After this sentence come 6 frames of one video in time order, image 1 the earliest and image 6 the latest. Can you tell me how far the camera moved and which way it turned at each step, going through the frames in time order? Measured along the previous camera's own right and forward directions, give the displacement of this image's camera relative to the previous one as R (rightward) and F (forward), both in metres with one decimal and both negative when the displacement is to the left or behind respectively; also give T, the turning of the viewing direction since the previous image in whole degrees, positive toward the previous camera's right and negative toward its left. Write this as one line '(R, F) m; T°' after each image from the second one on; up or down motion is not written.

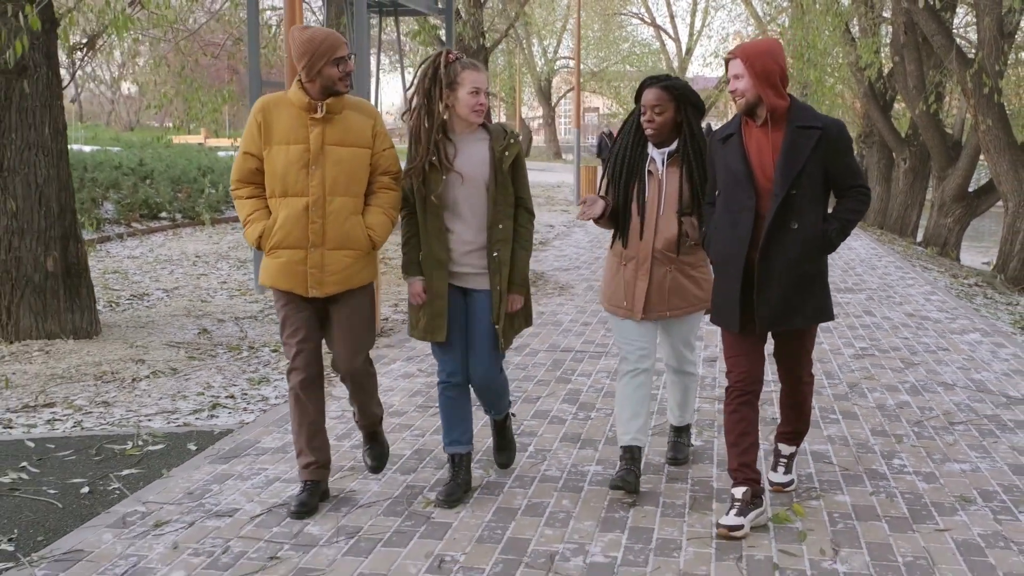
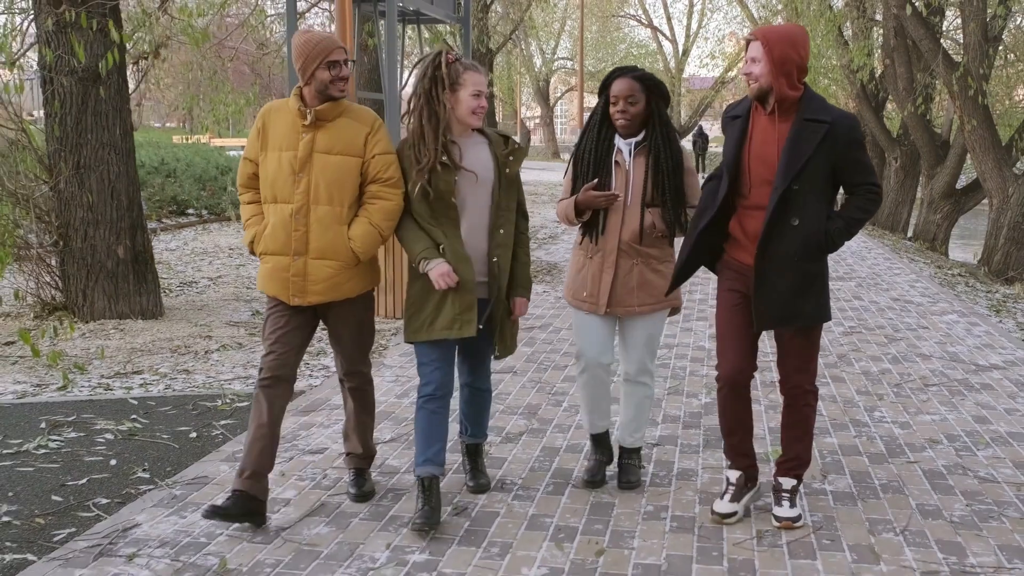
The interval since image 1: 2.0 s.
(-0.2, -0.7) m; 0°
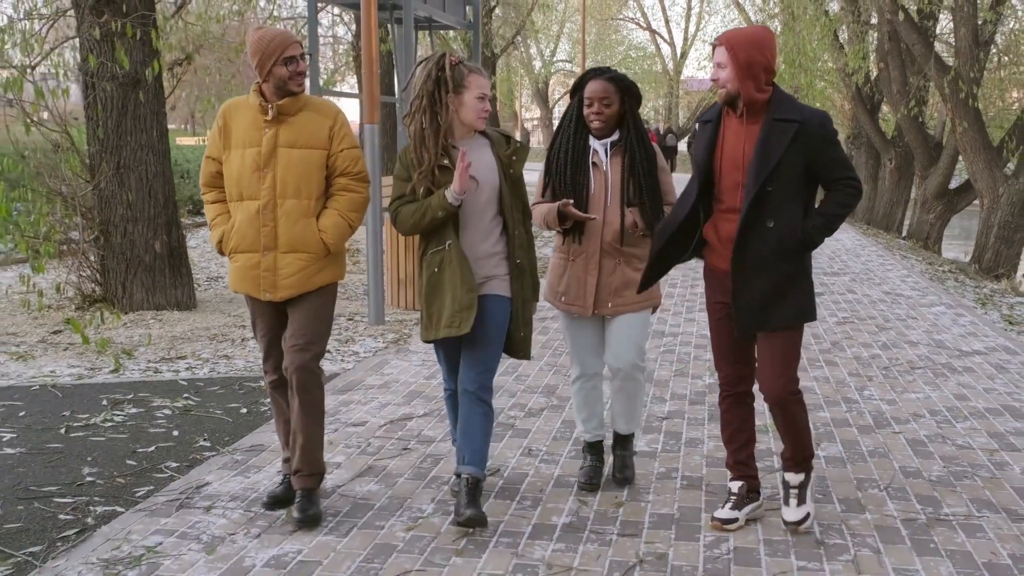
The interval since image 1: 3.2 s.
(-0.1, -0.5) m; 0°
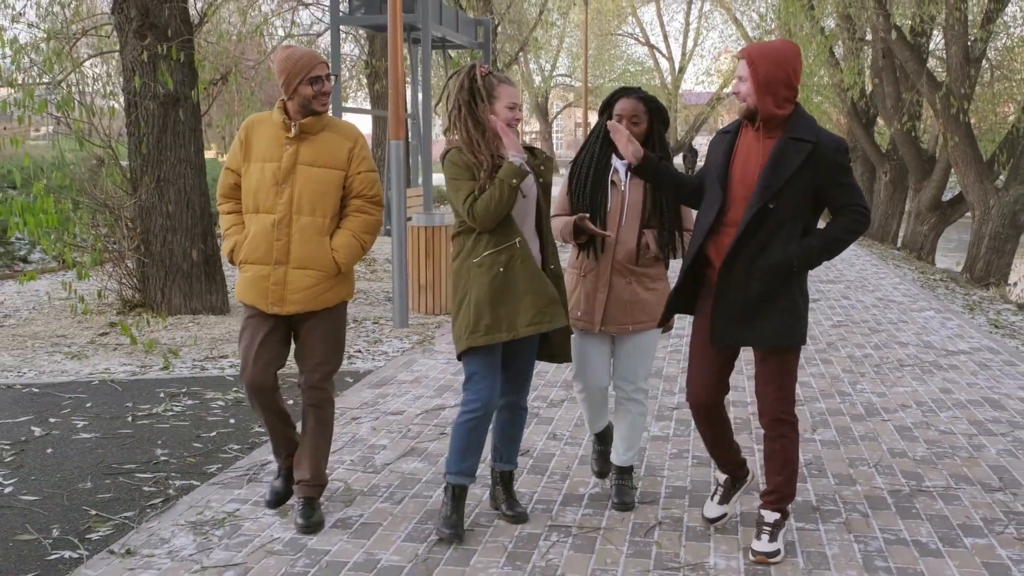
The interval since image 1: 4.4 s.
(-0.2, -0.5) m; 0°
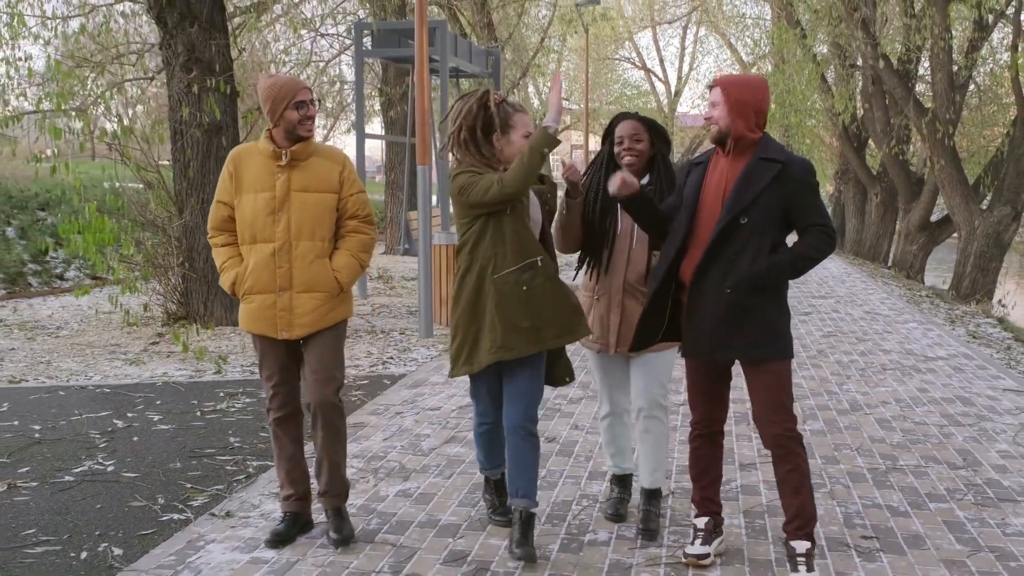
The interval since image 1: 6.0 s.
(-0.2, -0.7) m; 0°
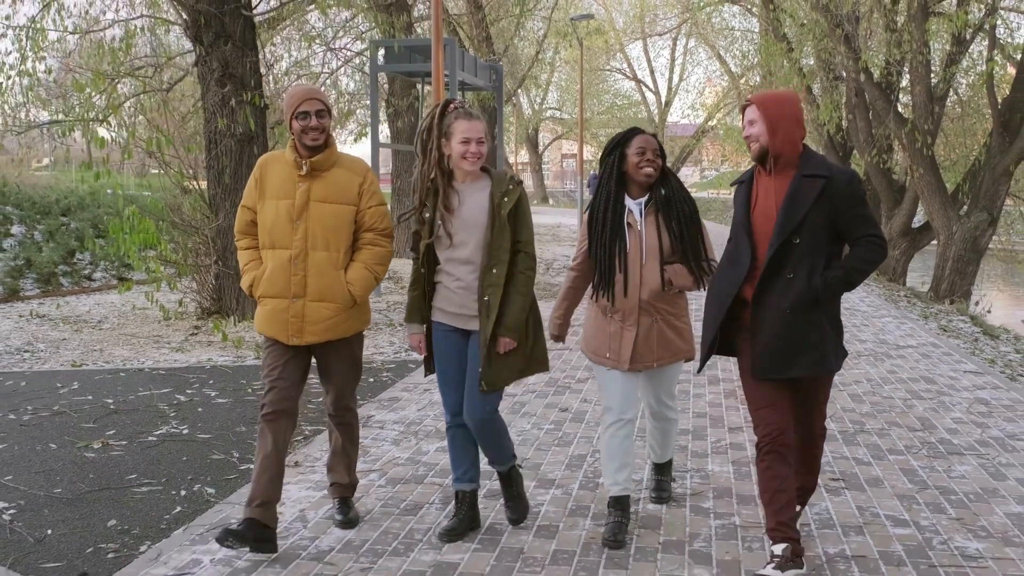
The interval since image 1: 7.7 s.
(-0.2, -0.8) m; +1°
